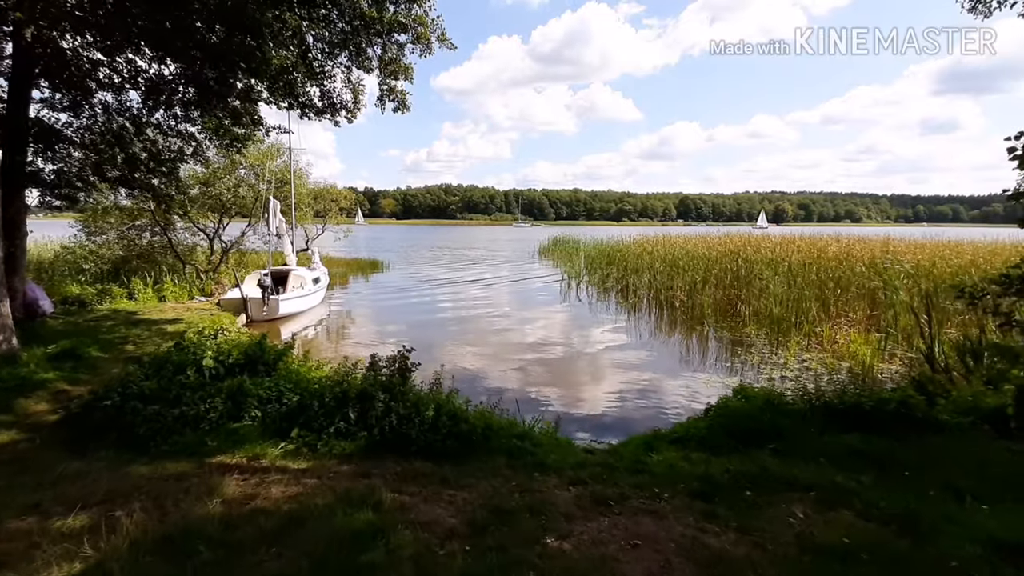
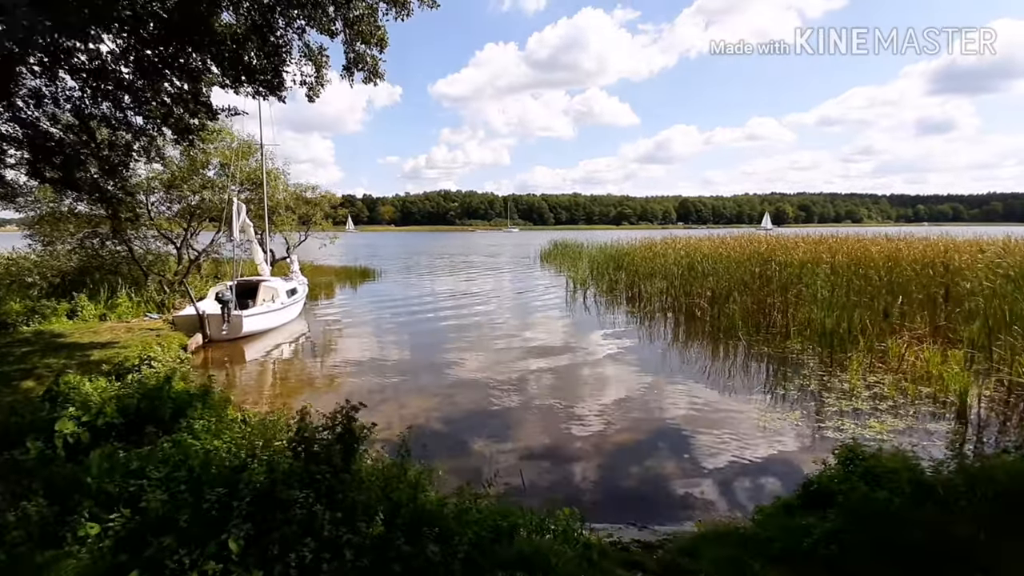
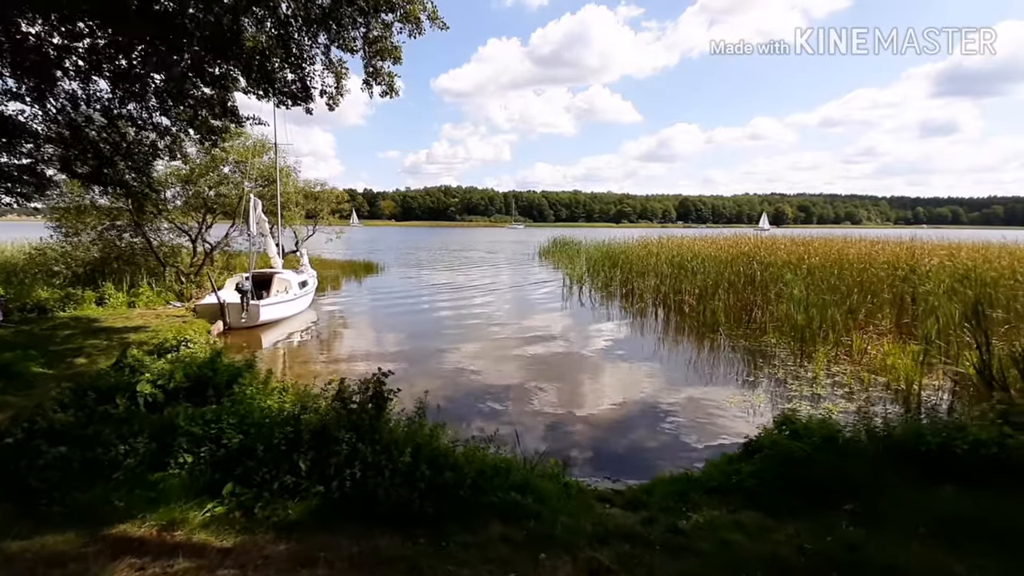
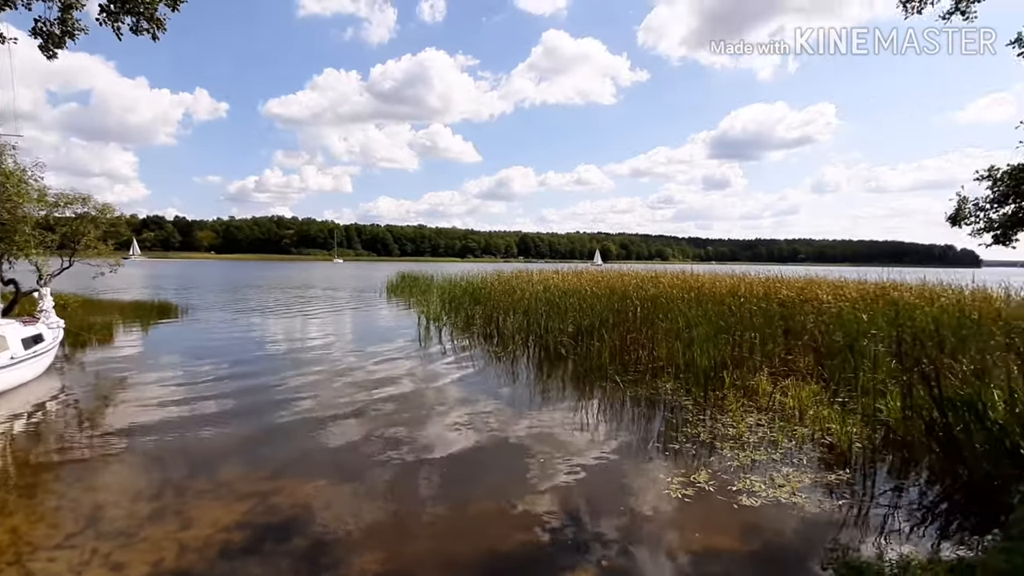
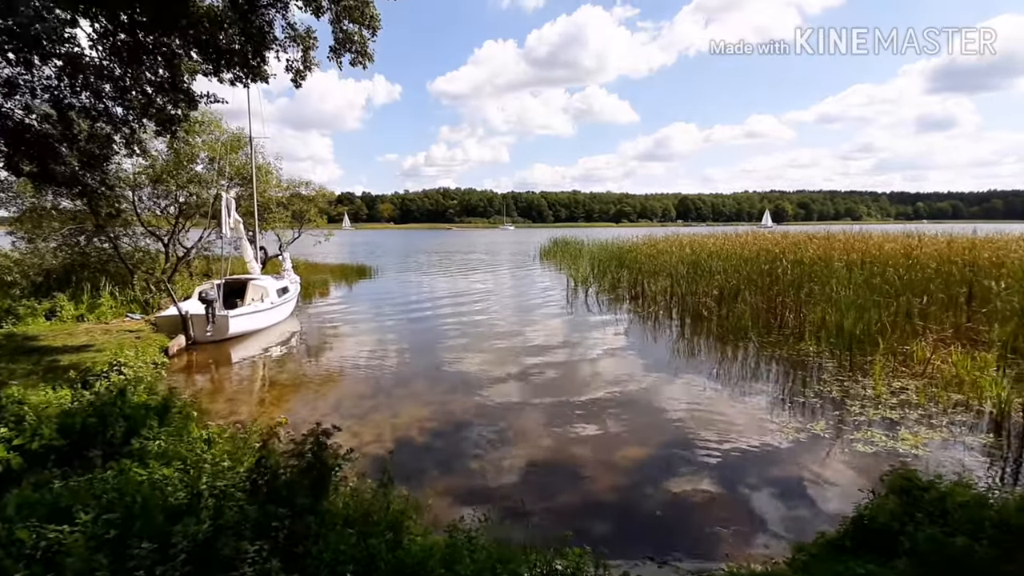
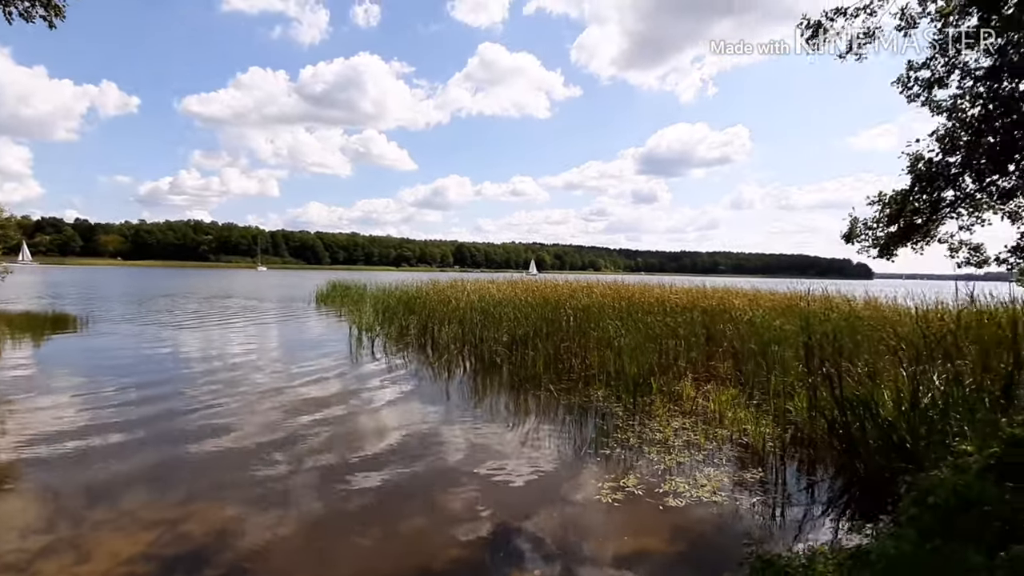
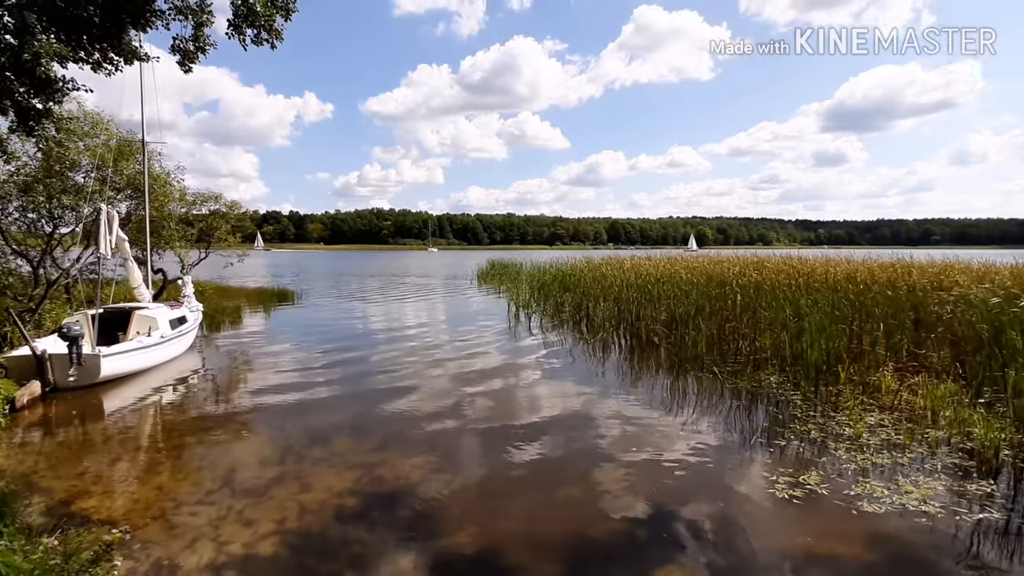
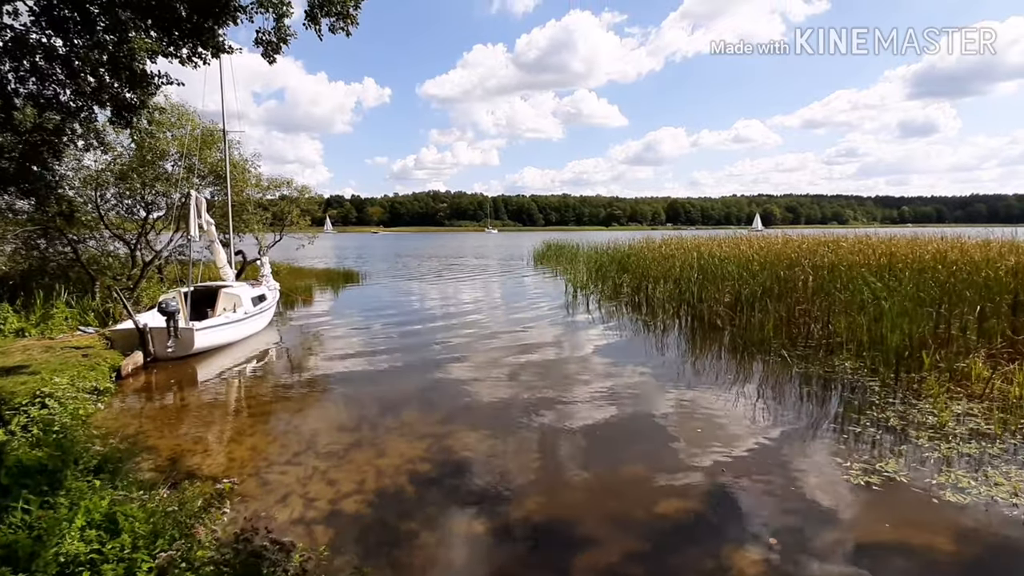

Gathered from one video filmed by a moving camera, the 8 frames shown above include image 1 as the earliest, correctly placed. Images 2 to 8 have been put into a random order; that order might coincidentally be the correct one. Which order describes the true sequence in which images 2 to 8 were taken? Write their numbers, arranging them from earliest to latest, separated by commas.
3, 2, 5, 8, 7, 4, 6
